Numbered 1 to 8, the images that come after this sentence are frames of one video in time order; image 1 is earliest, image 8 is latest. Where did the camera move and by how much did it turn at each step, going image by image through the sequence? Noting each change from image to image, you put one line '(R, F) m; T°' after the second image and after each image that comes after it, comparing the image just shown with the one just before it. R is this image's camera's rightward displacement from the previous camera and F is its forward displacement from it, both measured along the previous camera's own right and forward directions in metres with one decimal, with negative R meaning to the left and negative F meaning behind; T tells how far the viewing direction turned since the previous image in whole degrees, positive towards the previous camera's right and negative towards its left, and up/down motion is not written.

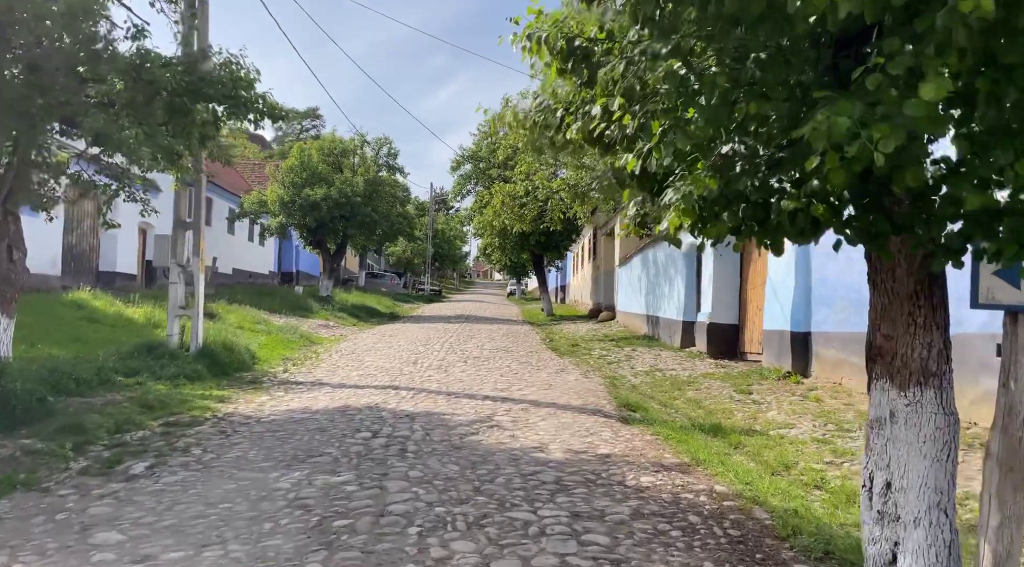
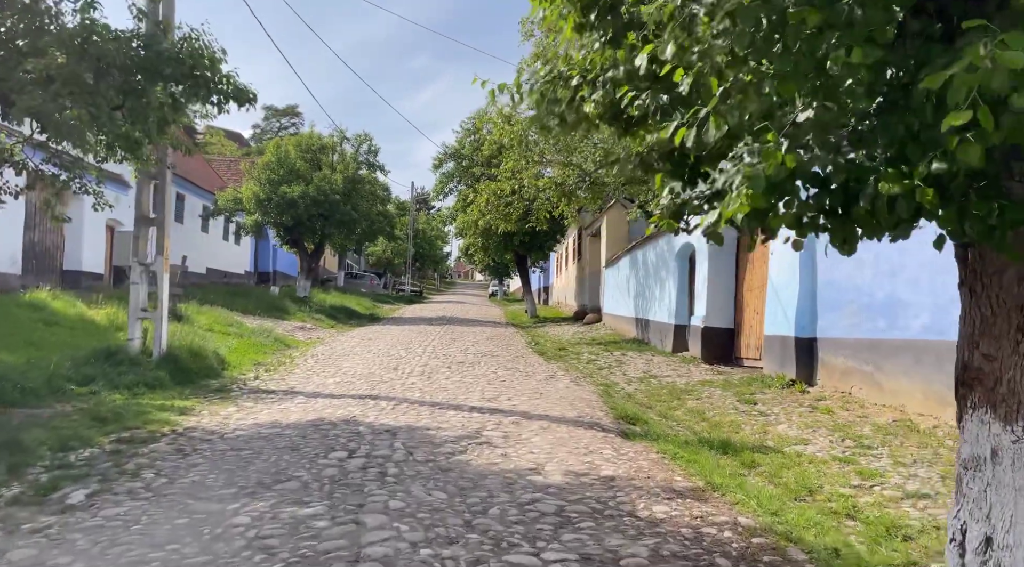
(-0.1, +0.6) m; +2°
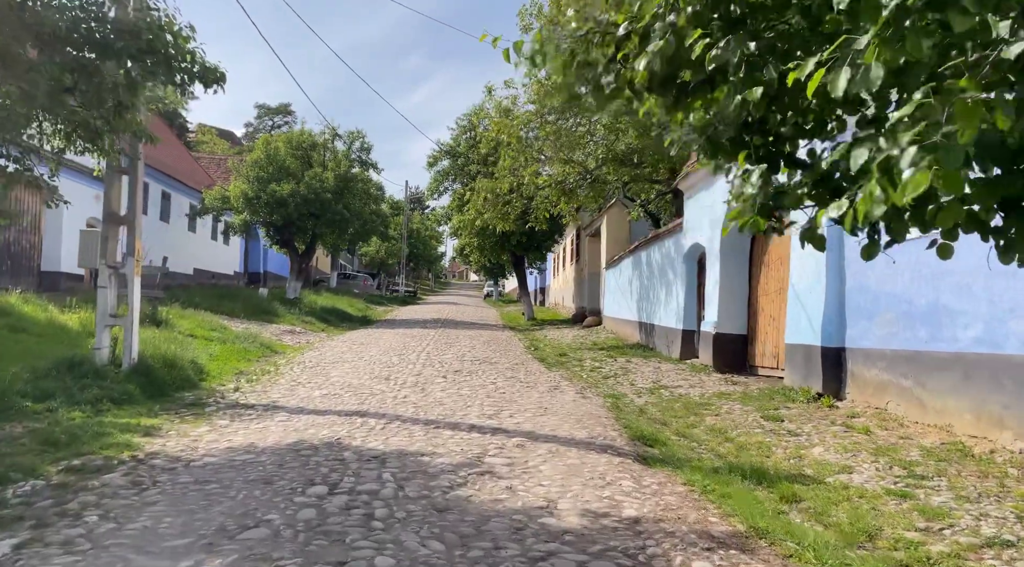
(-0.1, +0.8) m; 0°
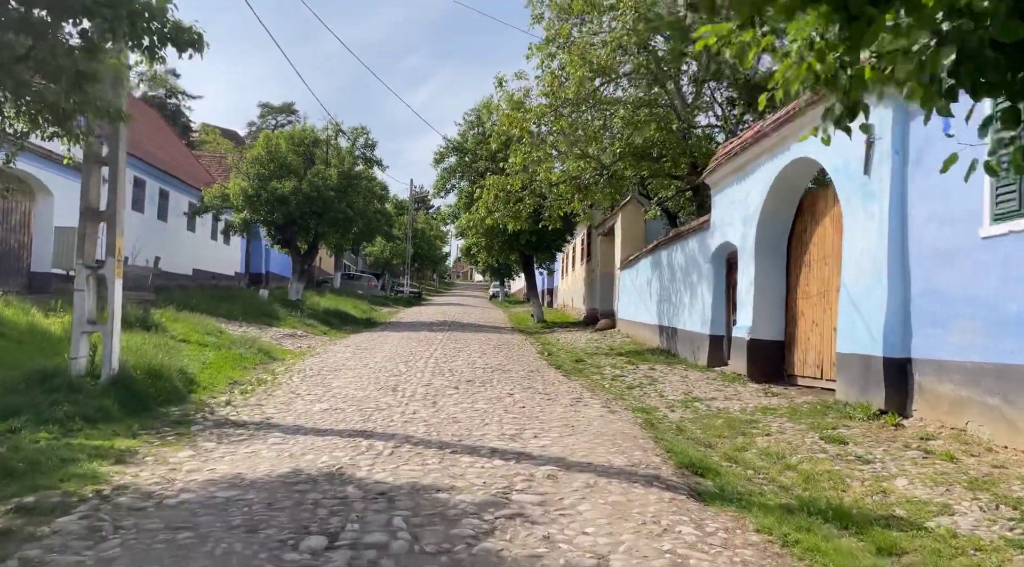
(-0.2, +0.9) m; 0°
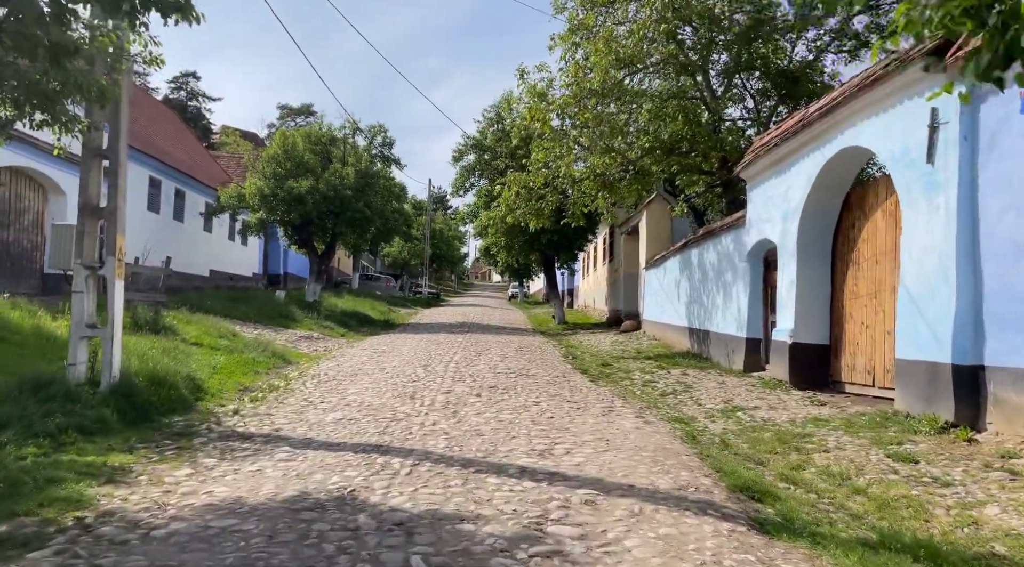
(-0.1, +0.6) m; -1°
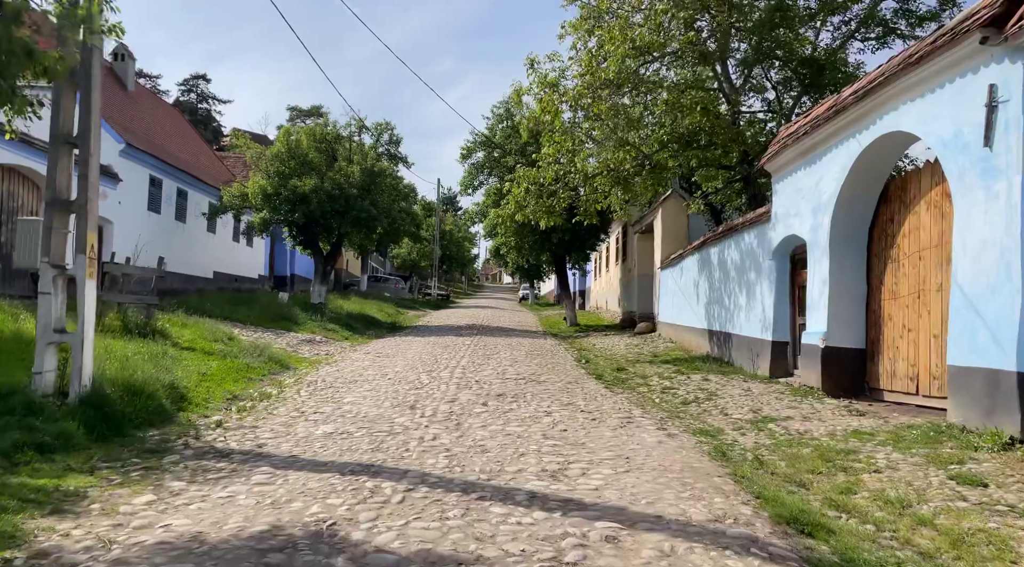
(0.0, +0.7) m; -1°
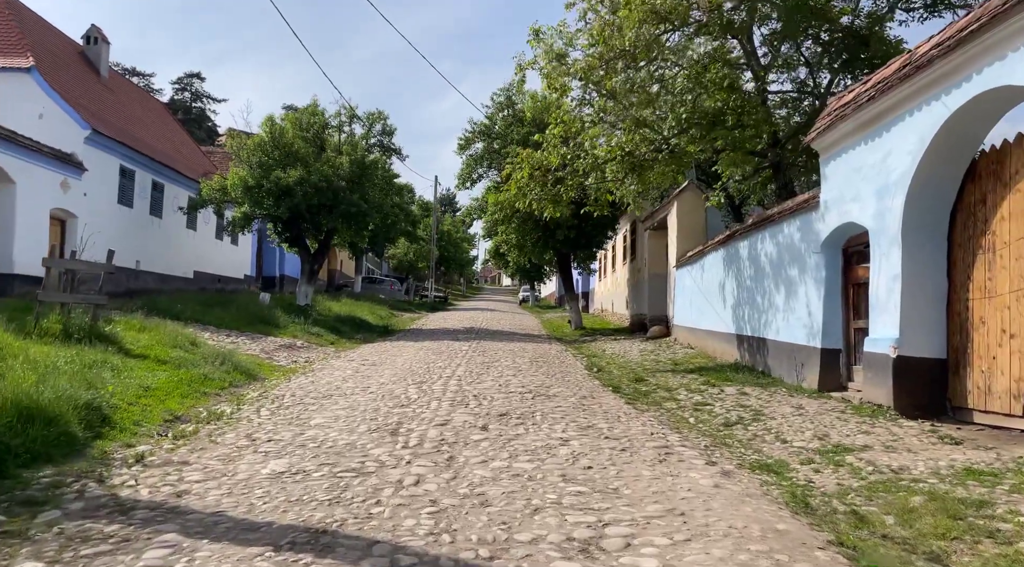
(-0.1, +1.7) m; 0°
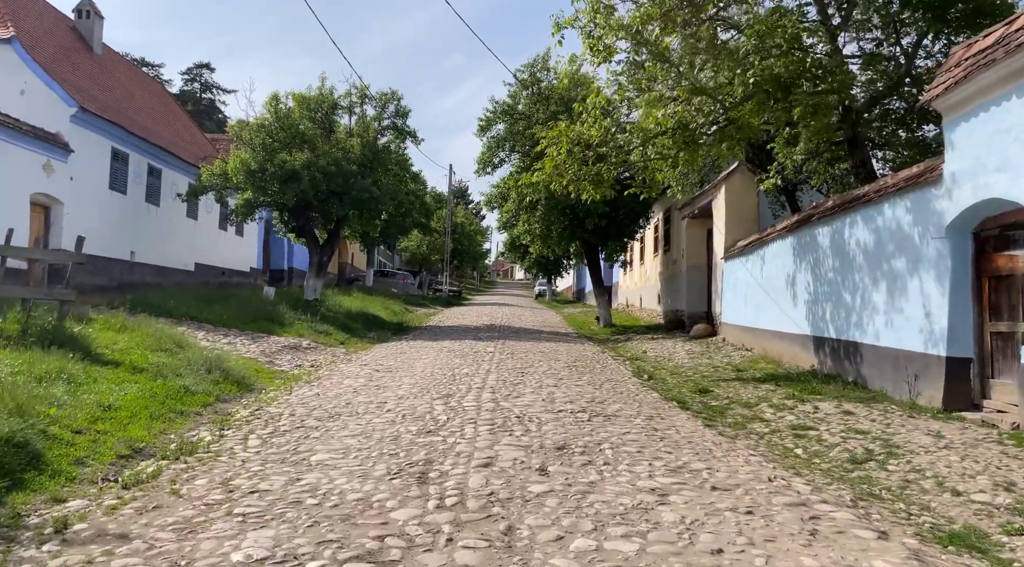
(-0.4, +1.8) m; -1°
